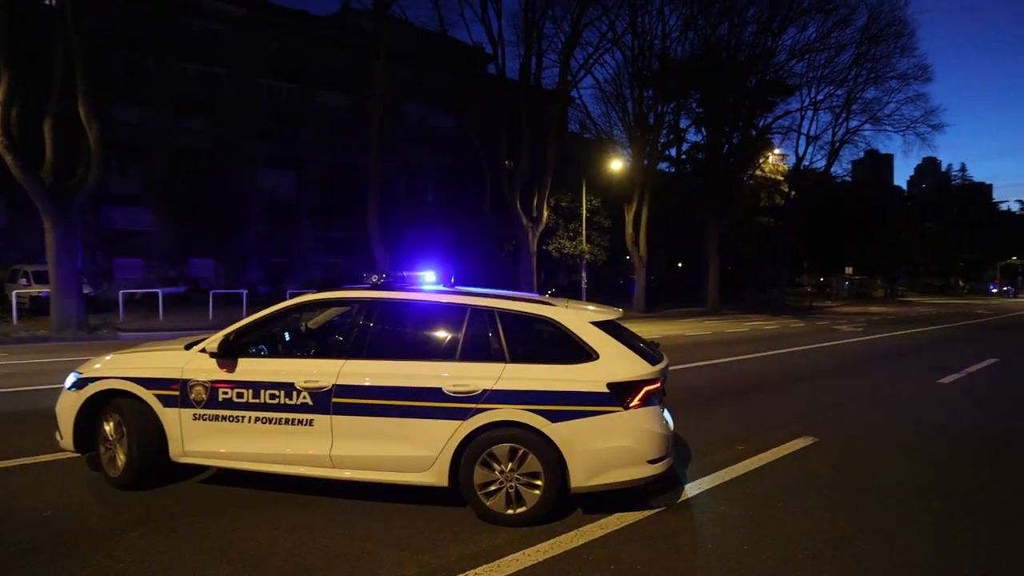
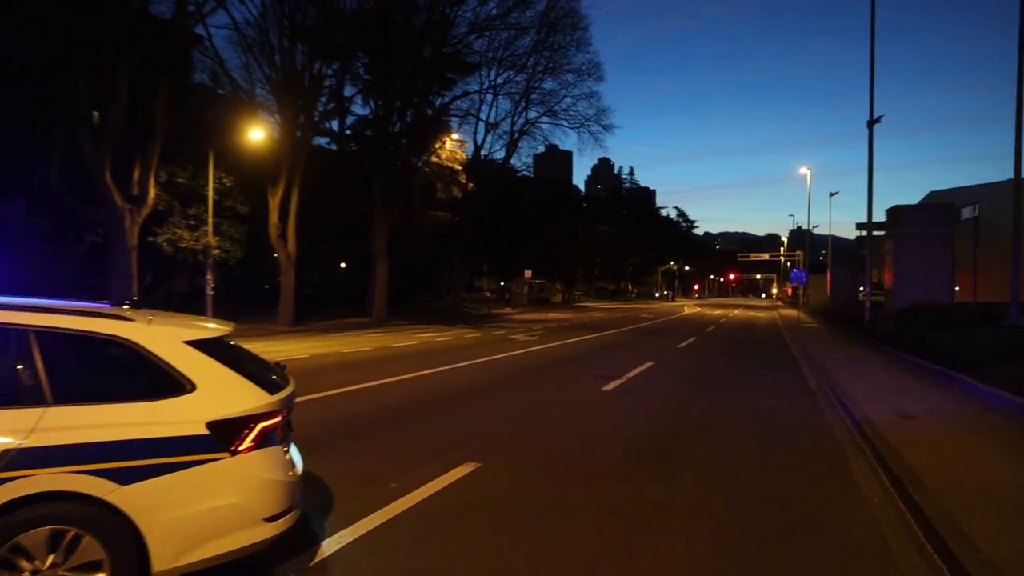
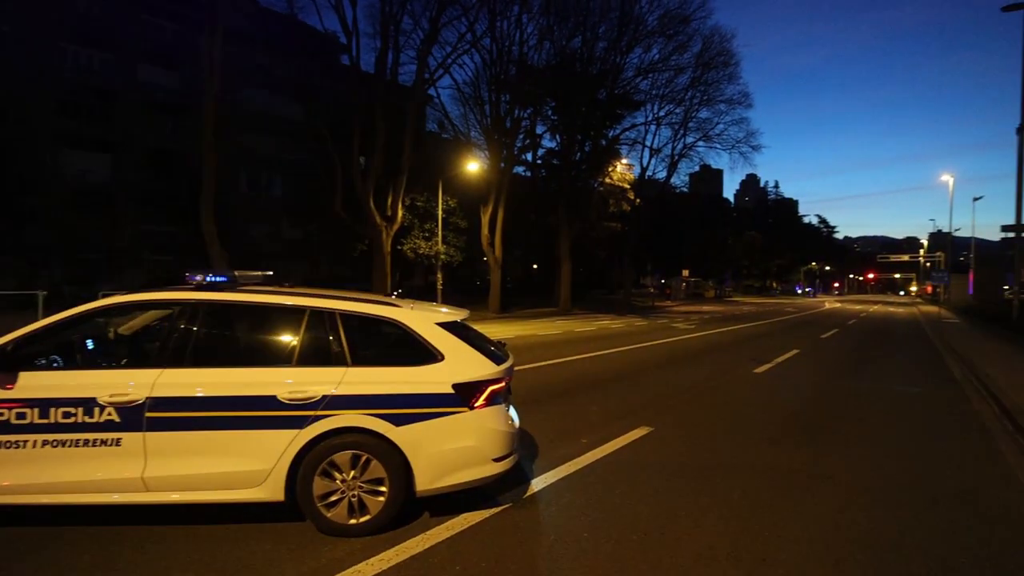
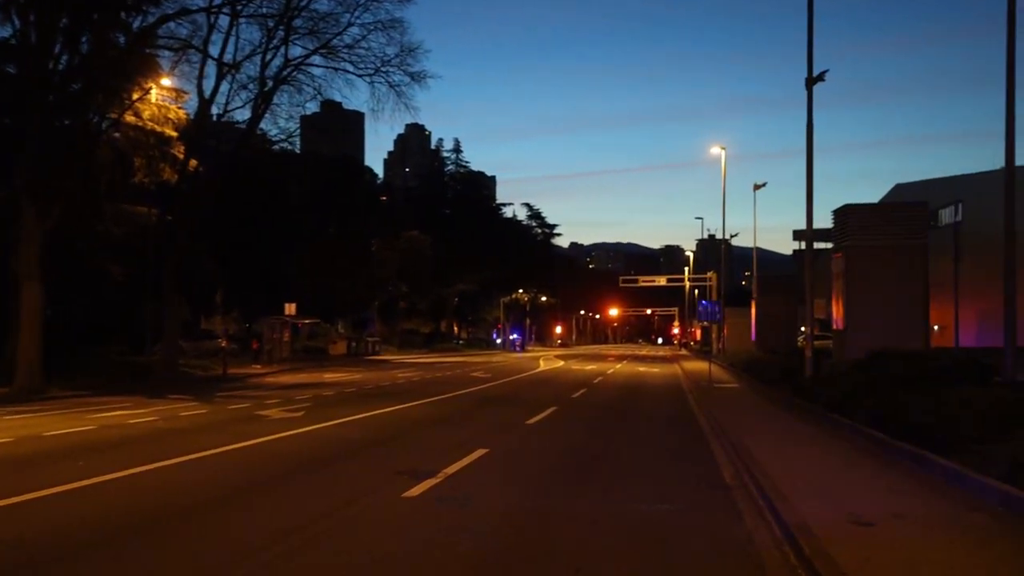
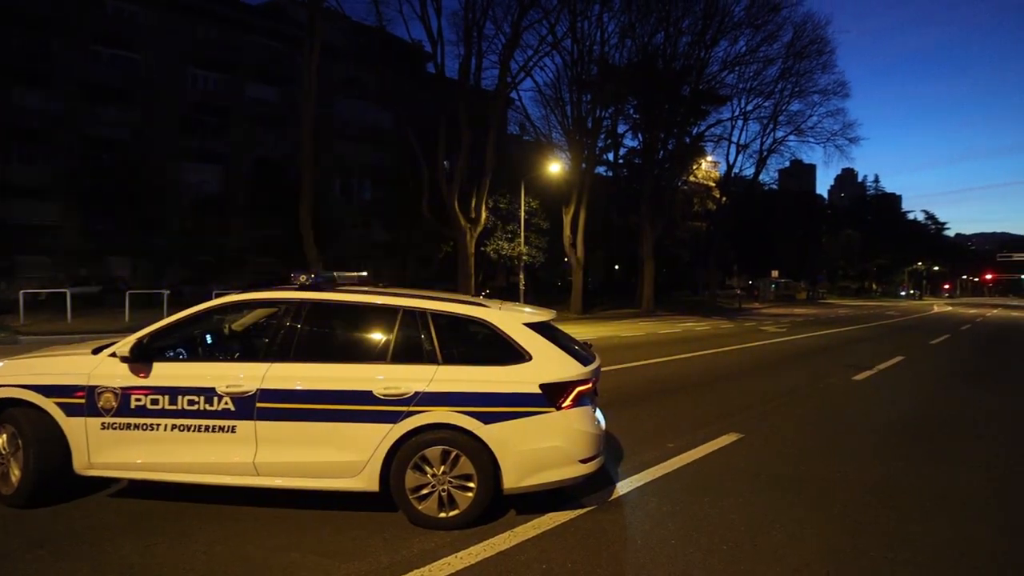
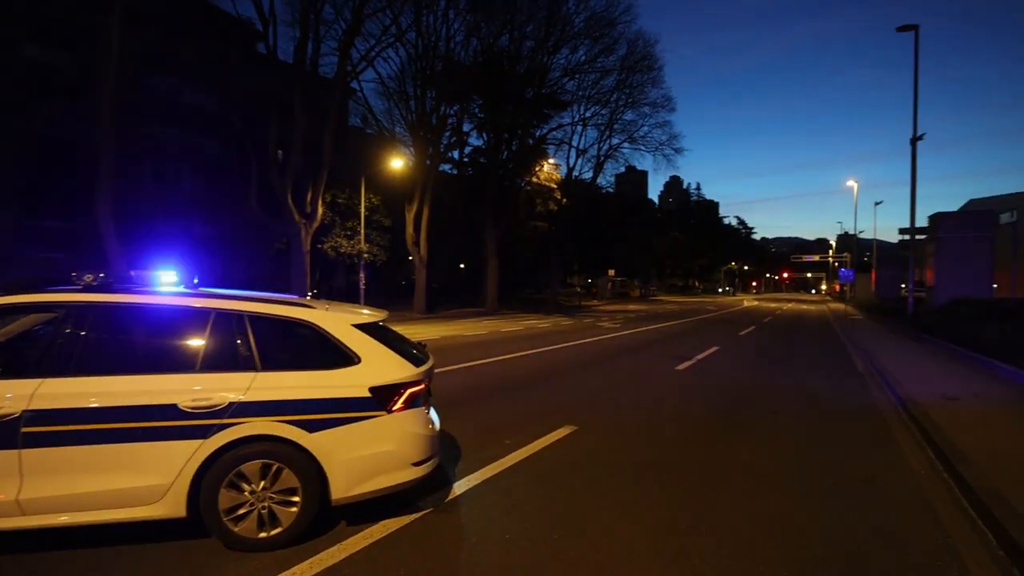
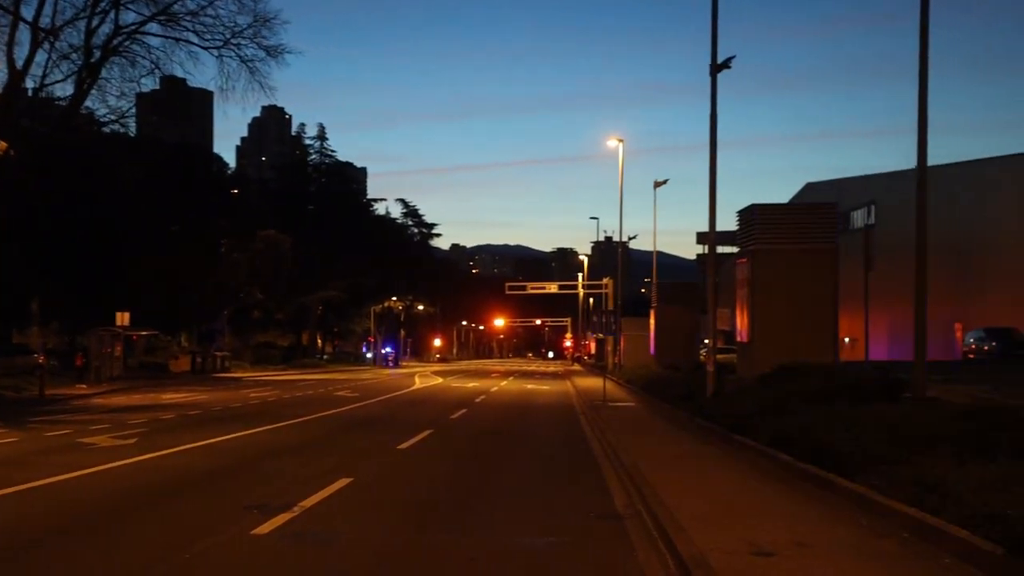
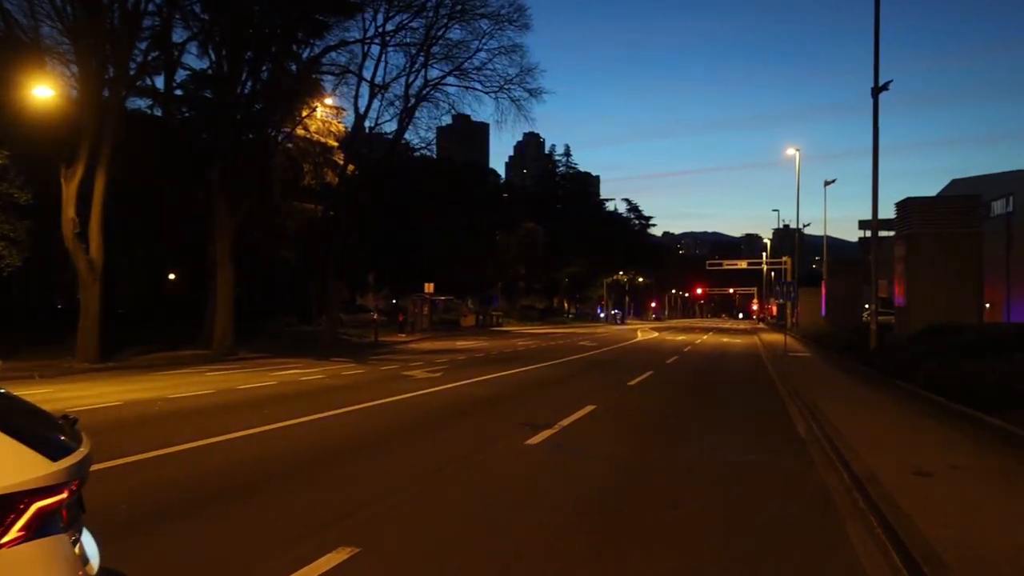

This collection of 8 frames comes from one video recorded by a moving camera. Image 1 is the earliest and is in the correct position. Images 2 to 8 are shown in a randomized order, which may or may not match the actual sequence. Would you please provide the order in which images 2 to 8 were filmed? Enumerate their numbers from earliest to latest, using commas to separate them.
5, 3, 6, 2, 8, 4, 7
